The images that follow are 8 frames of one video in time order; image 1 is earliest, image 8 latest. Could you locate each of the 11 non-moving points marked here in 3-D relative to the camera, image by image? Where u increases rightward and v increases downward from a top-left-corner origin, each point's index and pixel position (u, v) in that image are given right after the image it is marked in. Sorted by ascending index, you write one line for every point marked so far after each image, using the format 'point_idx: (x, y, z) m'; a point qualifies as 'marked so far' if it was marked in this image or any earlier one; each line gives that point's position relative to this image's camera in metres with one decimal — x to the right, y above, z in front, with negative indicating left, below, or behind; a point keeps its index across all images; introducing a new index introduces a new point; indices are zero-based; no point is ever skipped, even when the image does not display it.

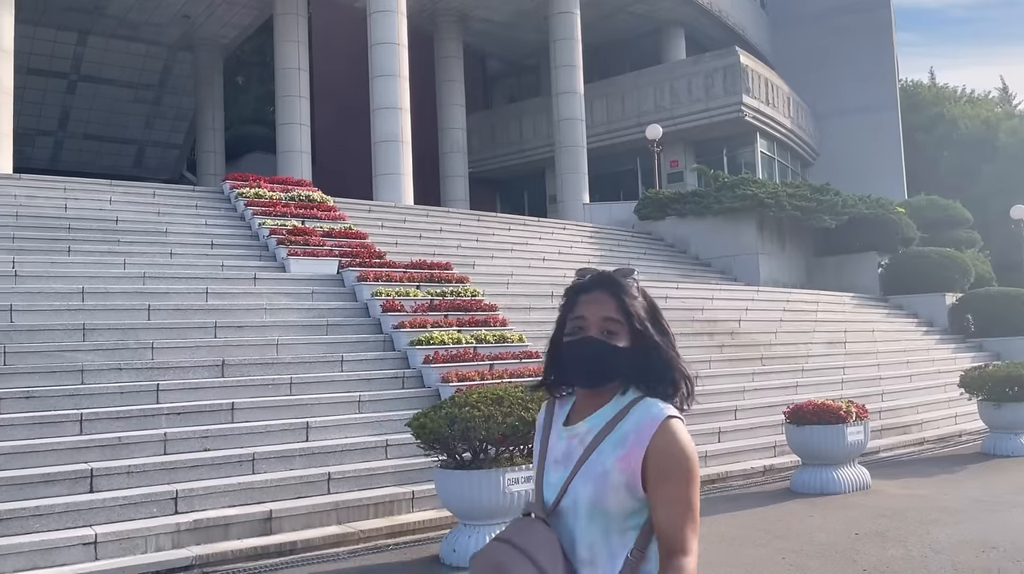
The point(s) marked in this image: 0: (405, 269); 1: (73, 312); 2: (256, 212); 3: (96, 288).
0: (-1.7, +0.3, +13.4) m
1: (-5.3, -0.3, +10.2) m
2: (-4.8, +1.4, +15.8) m
3: (-5.3, 0.0, +10.7) m
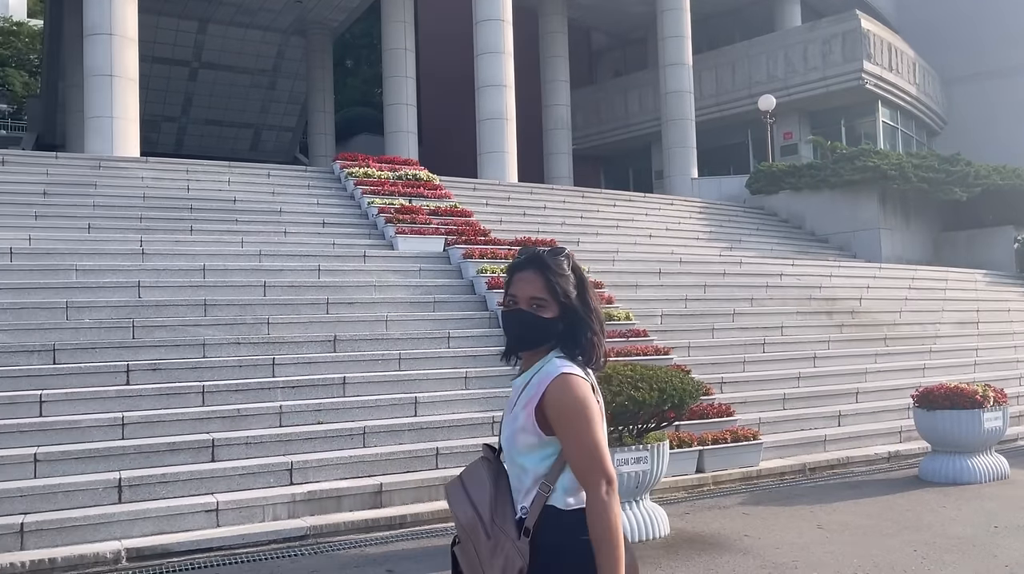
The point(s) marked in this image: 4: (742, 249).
0: (0.0, +0.7, +13.3) m
1: (-4.0, 0.0, +10.6) m
2: (-2.8, +1.8, +16.0) m
3: (-3.9, +0.3, +11.1) m
4: (+5.3, +0.9, +19.7) m
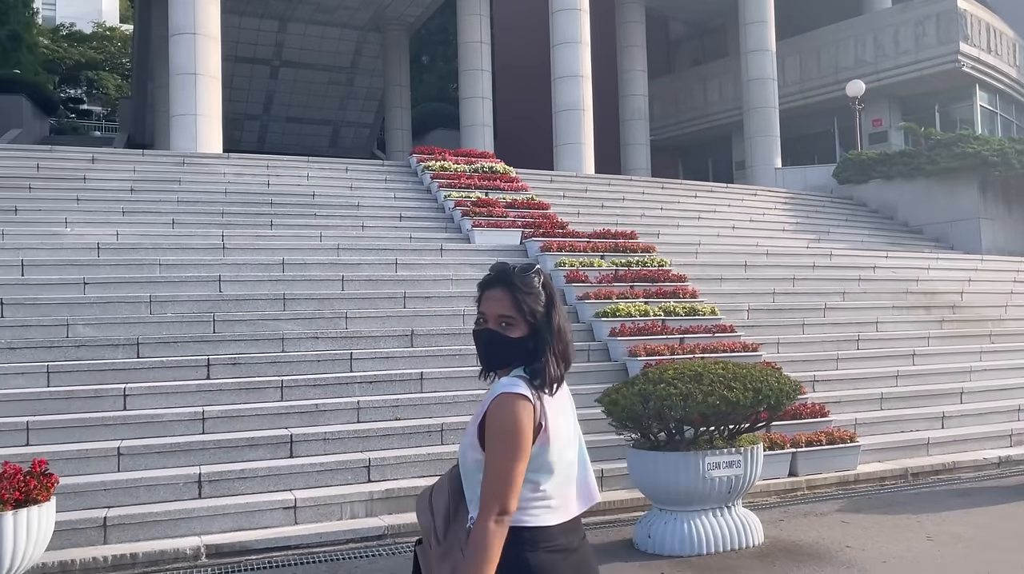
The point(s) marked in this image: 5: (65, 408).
0: (+1.2, +0.7, +12.9) m
1: (-3.0, +0.1, +10.6) m
2: (-1.3, +1.9, +15.9) m
3: (-2.9, +0.4, +11.1) m
4: (+7.1, +1.0, +18.8) m
5: (-4.2, -1.1, +7.9) m
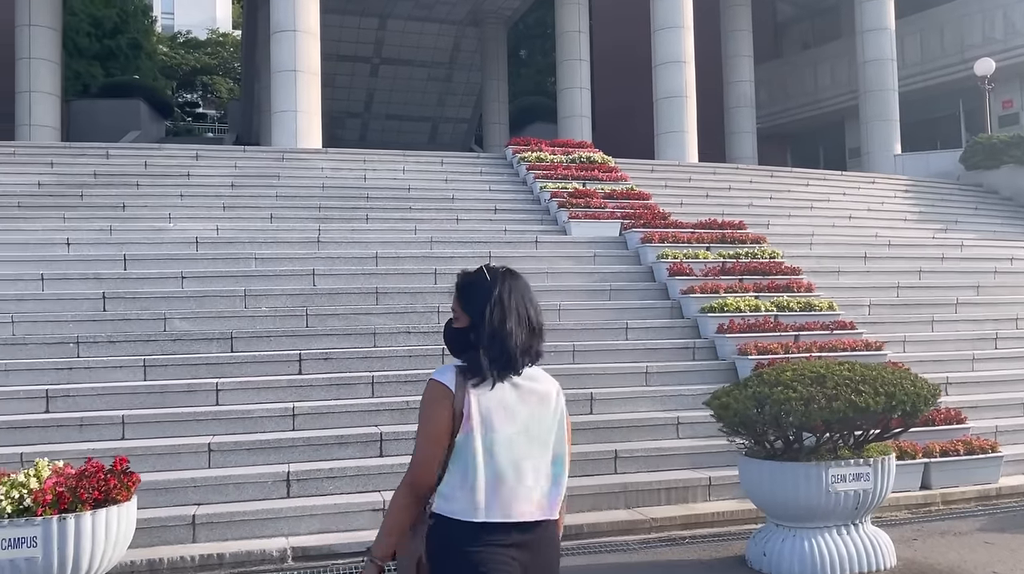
0: (+2.6, +0.8, +12.2) m
1: (-1.8, +0.1, +10.4) m
2: (+0.5, +2.0, +15.5) m
3: (-1.6, +0.4, +10.9) m
4: (+9.2, +1.2, +17.4) m
5: (-3.3, -1.1, +7.9) m
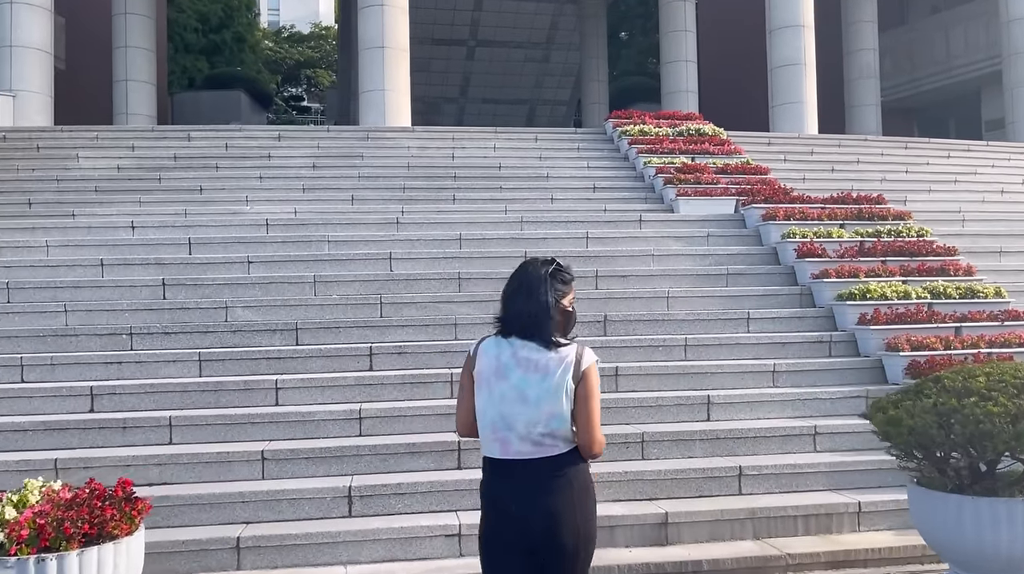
0: (+3.9, +1.0, +10.6) m
1: (-0.7, +0.3, +9.3) m
2: (+2.1, +2.3, +14.1) m
3: (-0.4, +0.6, +9.8) m
4: (+11.0, +1.5, +14.9) m
5: (-2.5, -1.0, +7.0) m
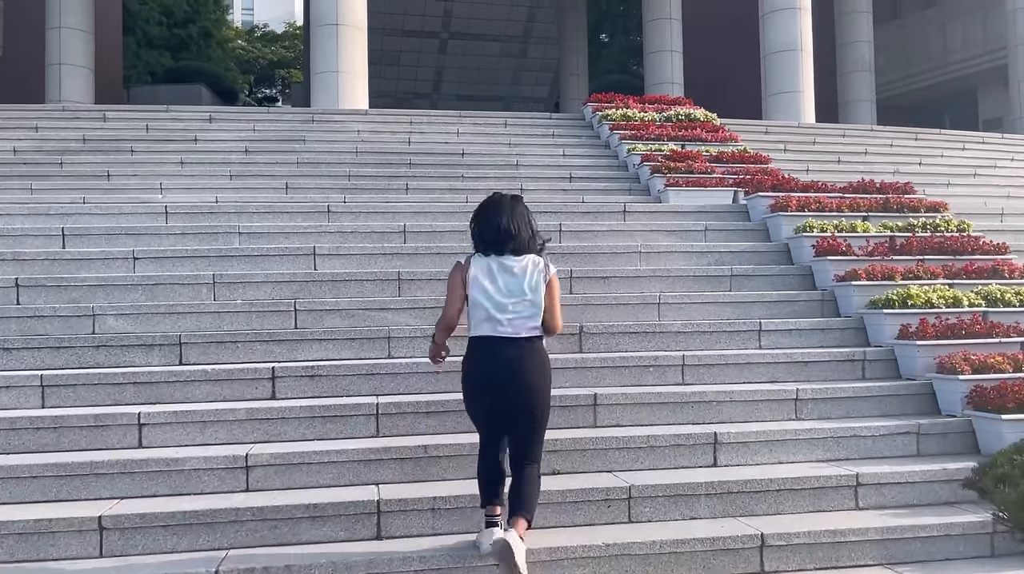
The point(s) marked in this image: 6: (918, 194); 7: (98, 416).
0: (+3.5, +1.0, +8.9) m
1: (-1.1, +0.3, +7.5) m
2: (+1.6, +2.2, +12.4) m
3: (-0.9, +0.6, +8.0) m
4: (+10.5, +1.4, +13.4) m
5: (-2.8, -1.0, +5.2) m
6: (+4.3, +1.0, +8.9) m
7: (-2.6, -0.8, +5.3) m
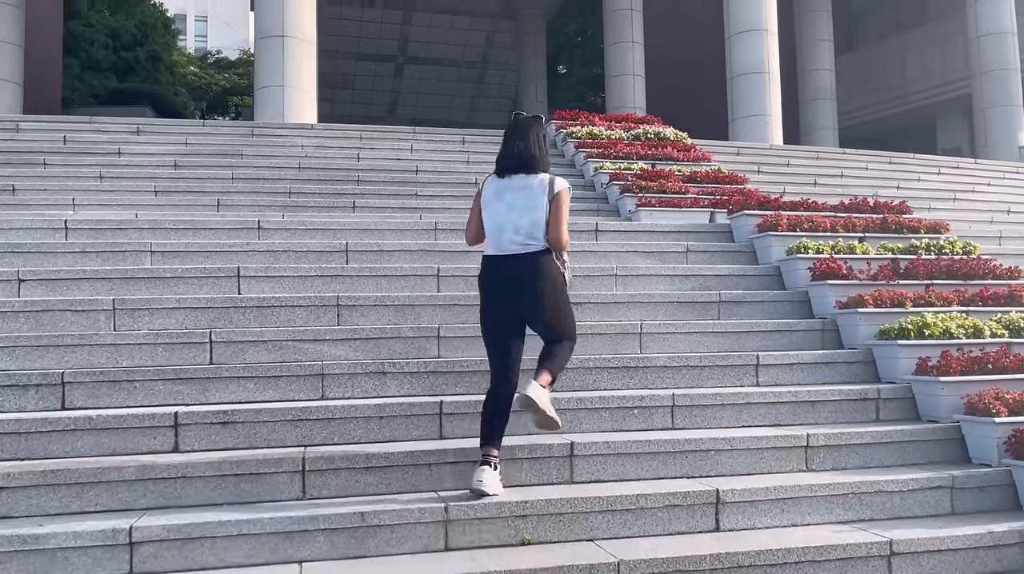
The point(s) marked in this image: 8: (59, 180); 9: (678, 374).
0: (+3.1, +0.7, +8.1) m
1: (-1.4, +0.1, +6.4) m
2: (+1.1, +1.8, +11.5) m
3: (-1.2, +0.3, +7.0) m
4: (+9.9, +0.9, +13.0) m
5: (-3.0, -1.1, +4.0) m
6: (+3.9, +0.7, +8.2) m
7: (-2.8, -0.9, +4.1) m
8: (-5.2, +1.2, +9.6) m
9: (+1.1, -0.6, +5.7) m
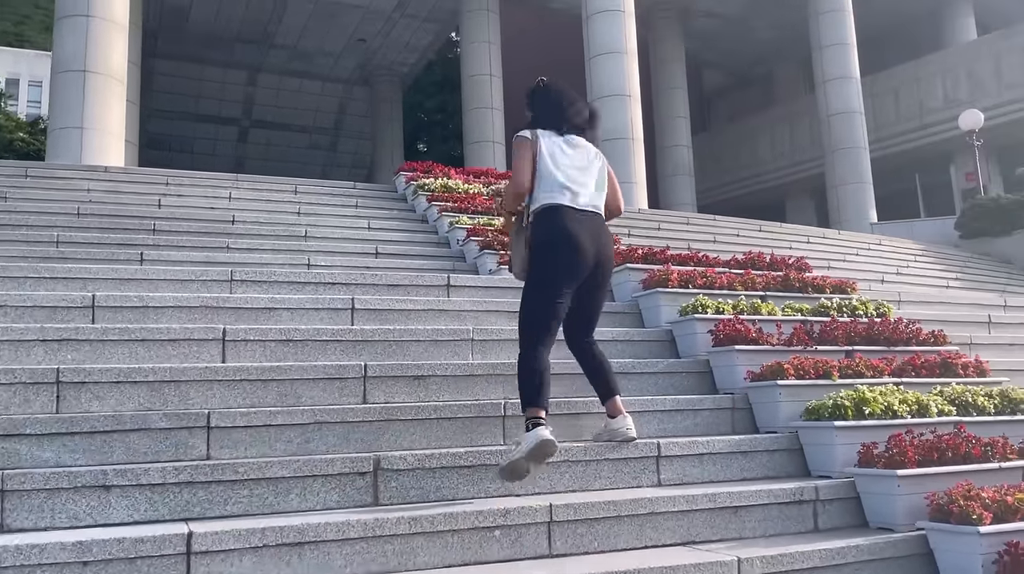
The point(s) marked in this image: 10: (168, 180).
0: (+1.7, +0.1, +6.9) m
1: (-2.4, -0.3, +4.5) m
2: (-0.8, +0.9, +10.0) m
3: (-2.3, -0.1, +5.1) m
4: (+7.6, -0.2, +12.8) m
5: (-3.6, -1.2, +1.7) m
6: (+2.5, +0.1, +7.1) m
7: (-3.4, -1.0, +1.9) m
8: (-6.6, +0.6, +7.0) m
9: (+0.2, -0.9, +4.1) m
10: (-4.2, +1.3, +10.2) m
